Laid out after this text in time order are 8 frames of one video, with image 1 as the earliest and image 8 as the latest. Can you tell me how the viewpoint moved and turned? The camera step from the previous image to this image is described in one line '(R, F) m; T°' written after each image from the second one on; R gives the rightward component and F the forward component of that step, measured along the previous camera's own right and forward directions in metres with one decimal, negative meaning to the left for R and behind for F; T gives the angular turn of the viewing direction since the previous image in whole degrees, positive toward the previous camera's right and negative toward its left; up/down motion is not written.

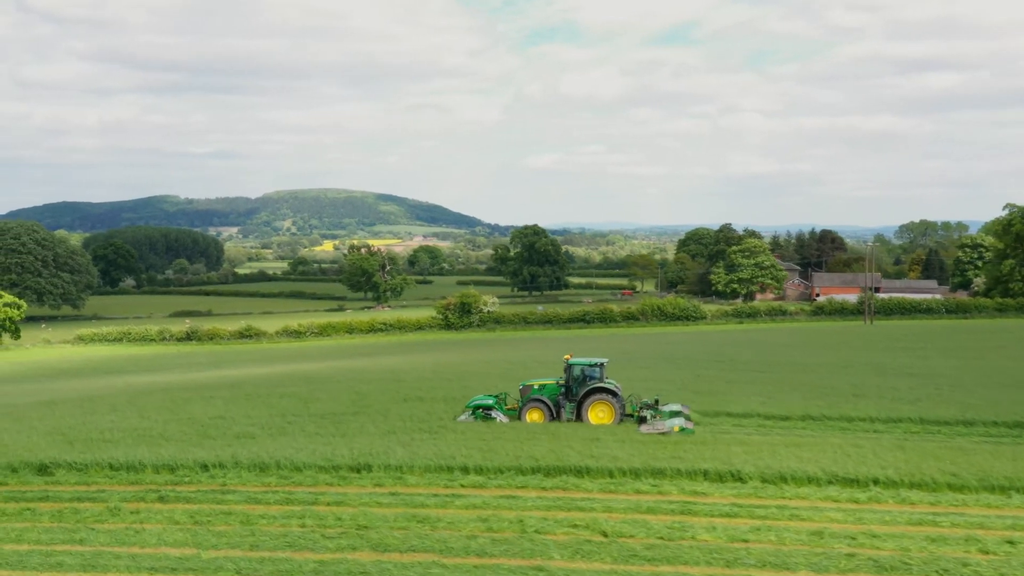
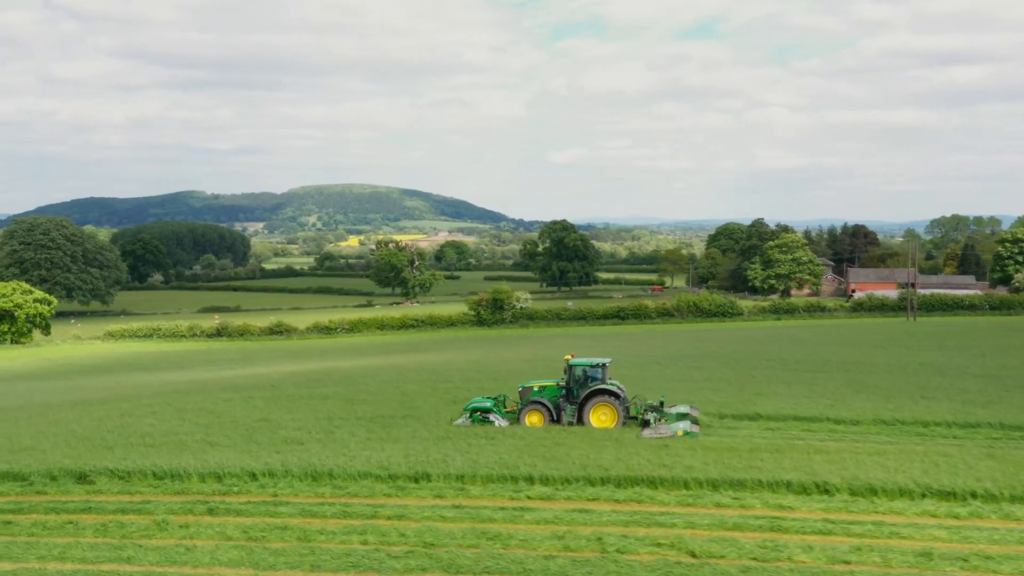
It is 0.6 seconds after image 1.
(-0.5, +1.0) m; -1°
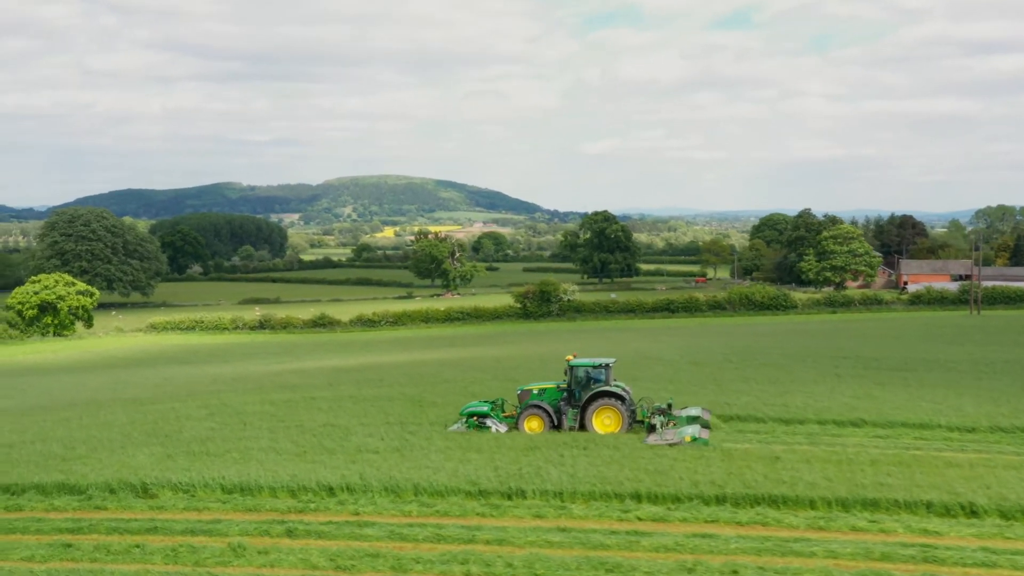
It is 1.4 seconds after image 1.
(-0.8, +1.5) m; -2°
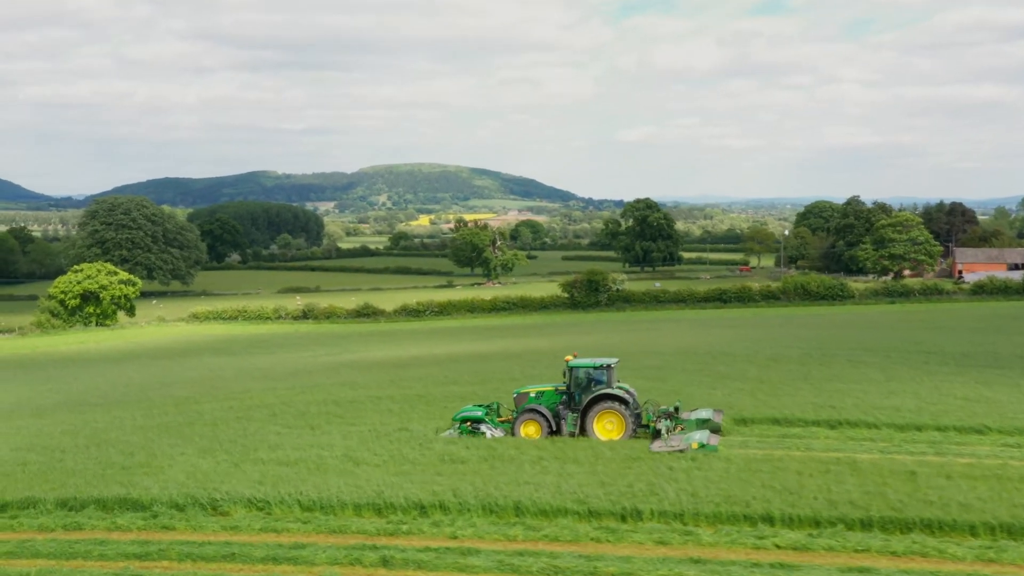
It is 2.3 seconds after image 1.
(-0.8, +1.5) m; -2°
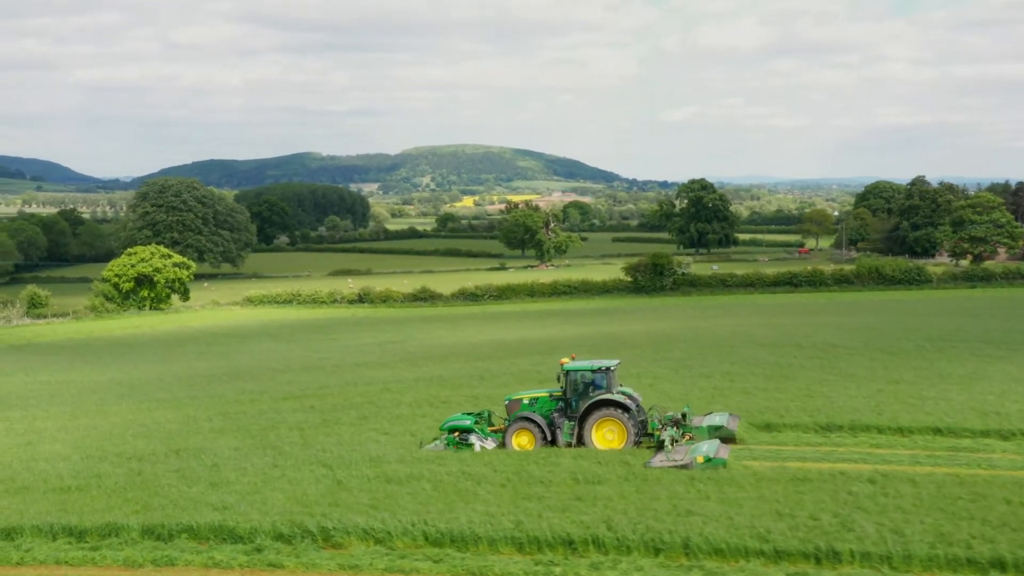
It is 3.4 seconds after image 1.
(-1.1, +2.0) m; -2°
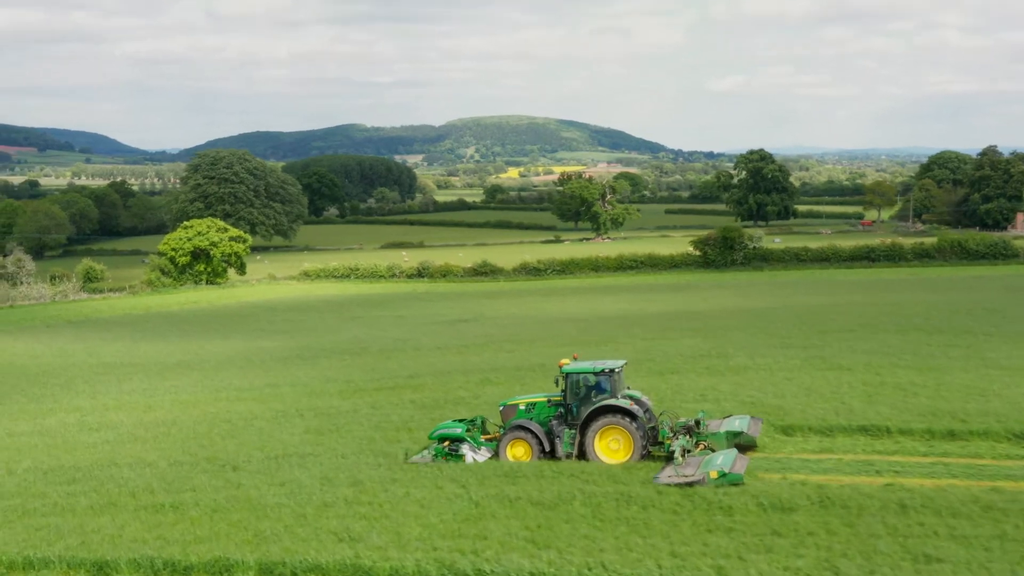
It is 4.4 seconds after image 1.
(-1.2, +2.1) m; -2°
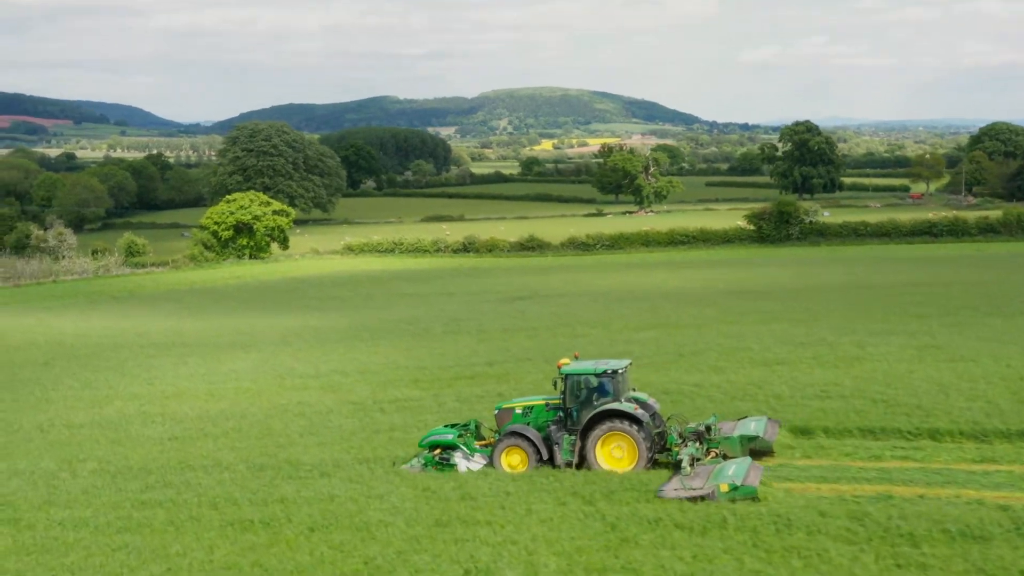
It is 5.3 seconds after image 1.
(-0.9, +1.5) m; -1°
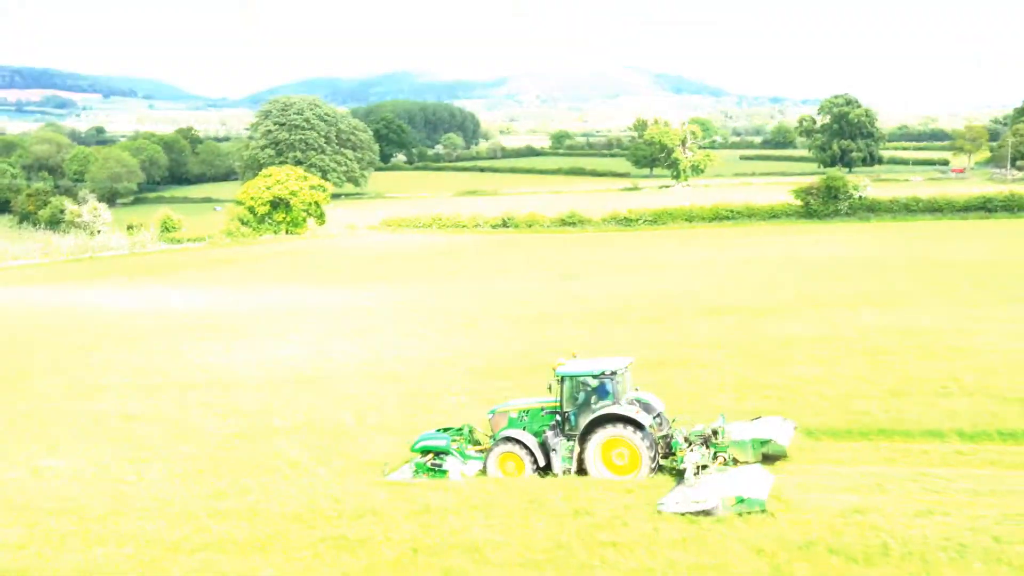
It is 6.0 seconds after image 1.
(-0.8, +1.2) m; -1°
